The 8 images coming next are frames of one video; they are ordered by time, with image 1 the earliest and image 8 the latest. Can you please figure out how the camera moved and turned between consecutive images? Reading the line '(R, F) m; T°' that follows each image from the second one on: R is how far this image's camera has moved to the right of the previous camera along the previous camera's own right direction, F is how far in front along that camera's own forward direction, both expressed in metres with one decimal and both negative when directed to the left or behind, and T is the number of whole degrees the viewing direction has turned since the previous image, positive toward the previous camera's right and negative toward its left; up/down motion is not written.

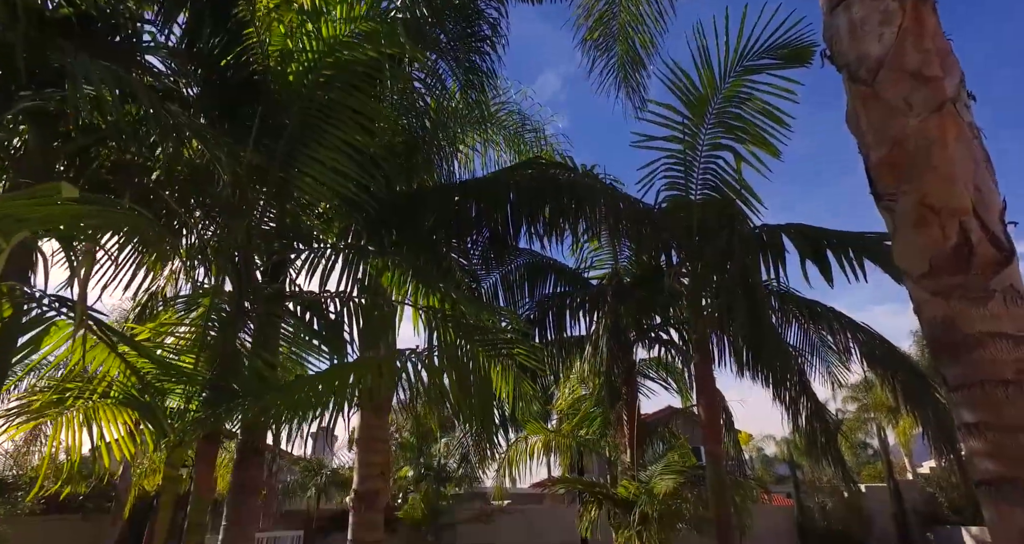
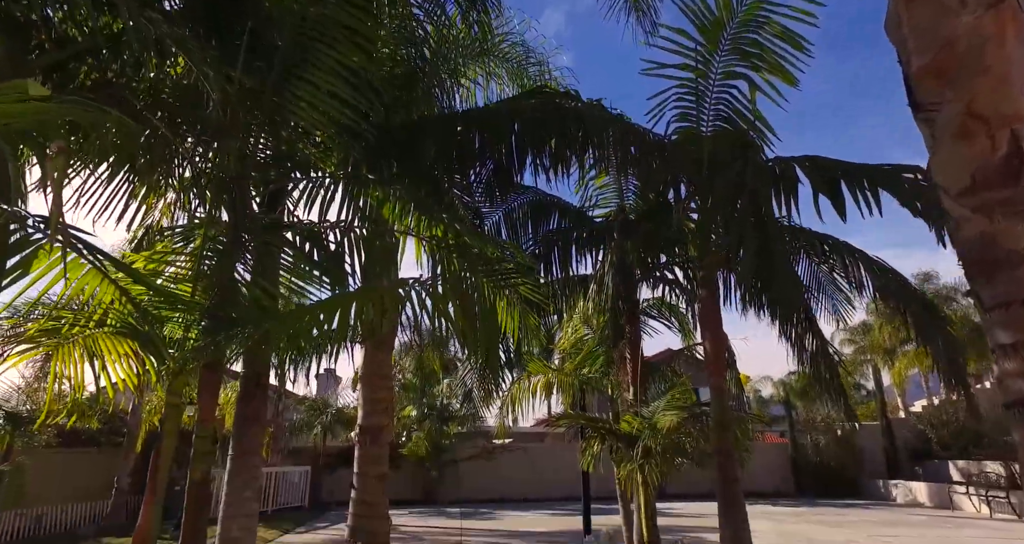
(0.0, +0.1) m; 0°
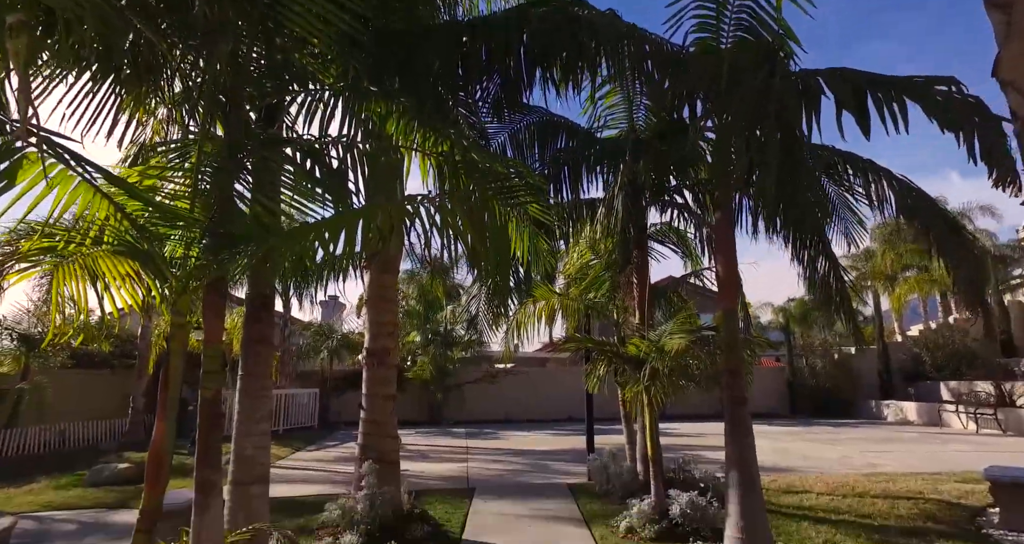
(-0.1, +0.1) m; 0°
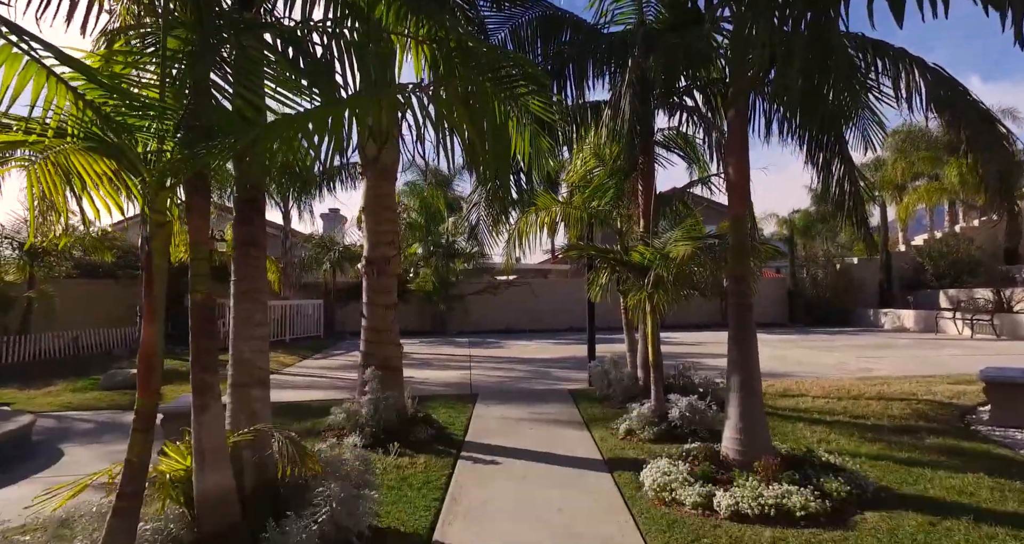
(0.0, +0.2) m; 0°
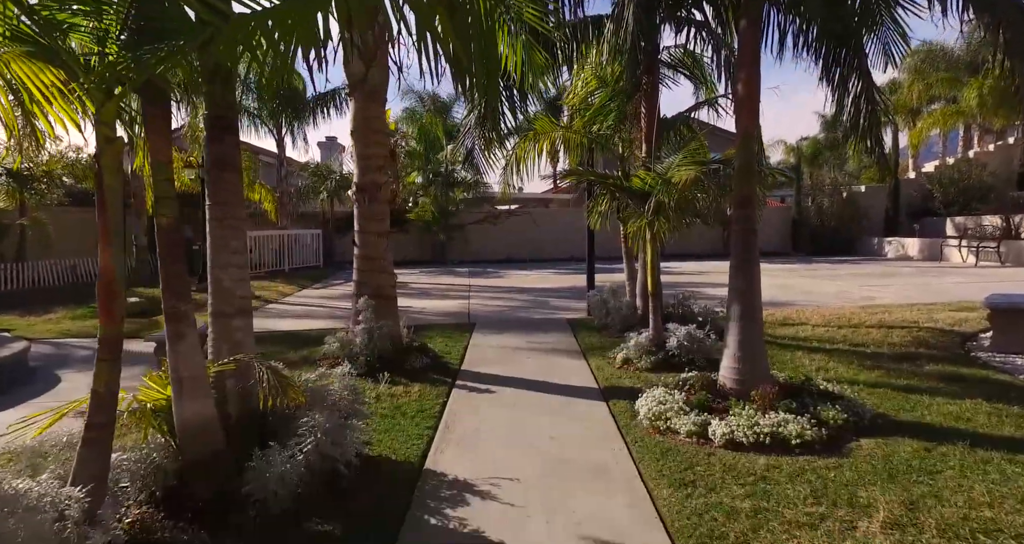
(+0.1, +0.2) m; 0°
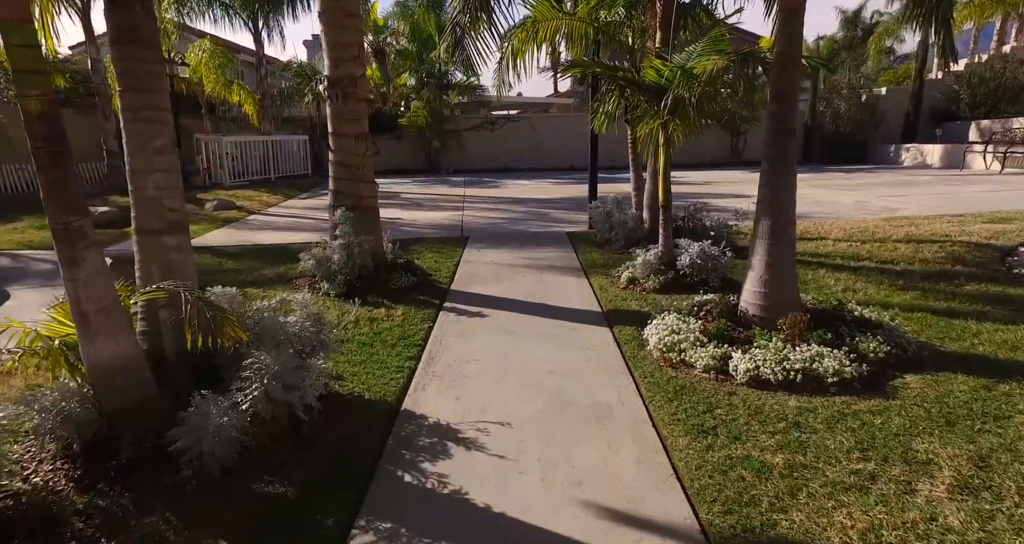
(0.0, +0.7) m; 0°
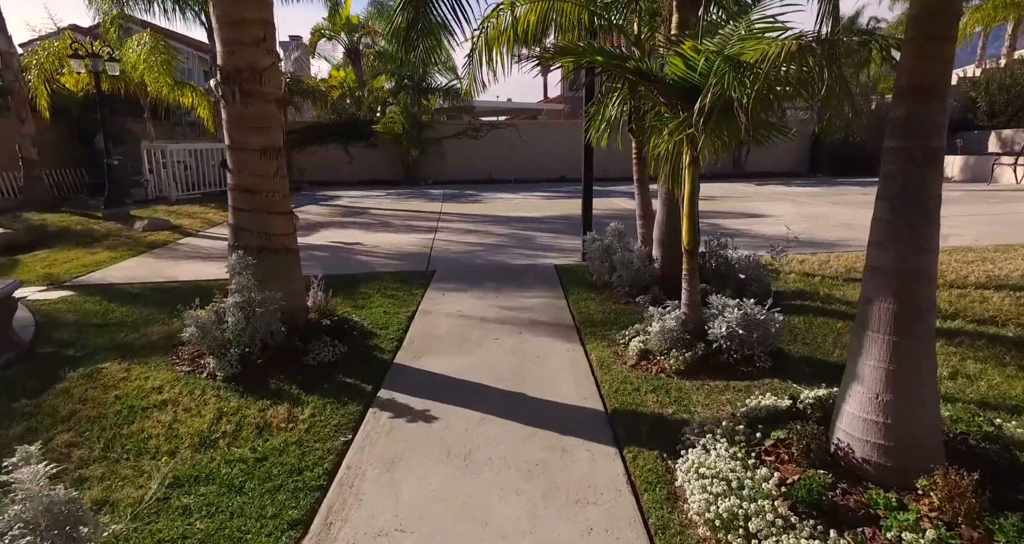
(+0.2, +1.7) m; +1°
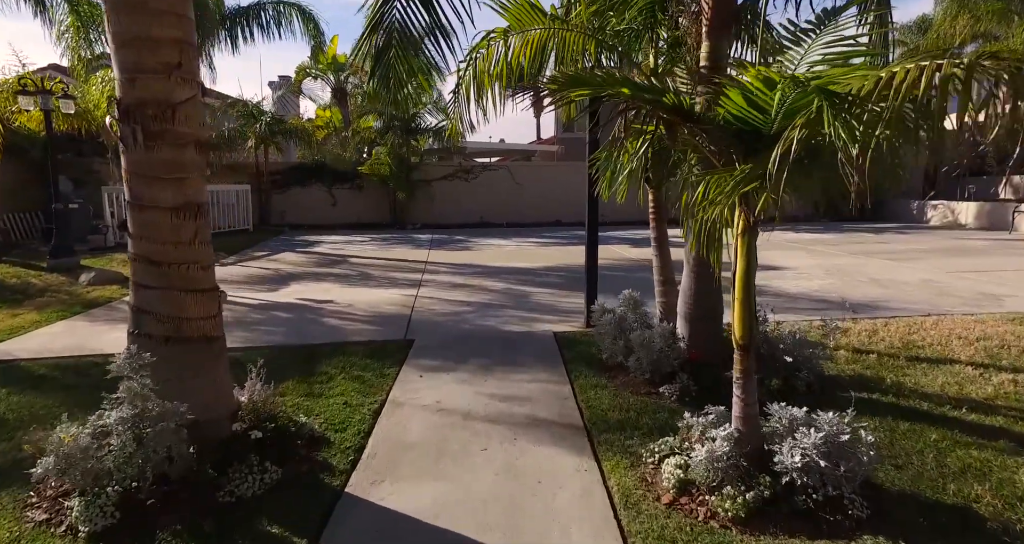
(0.0, +1.1) m; +1°
